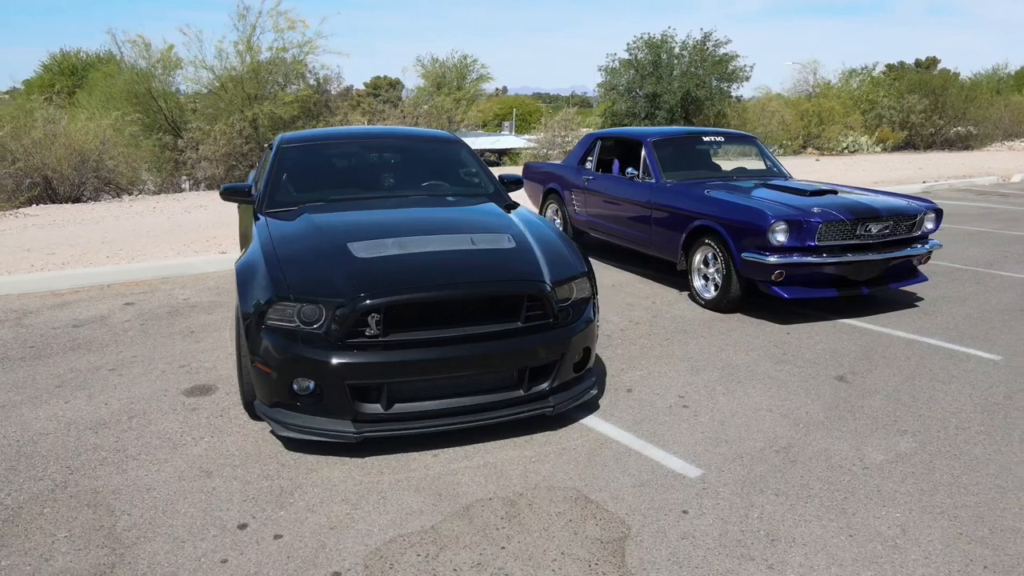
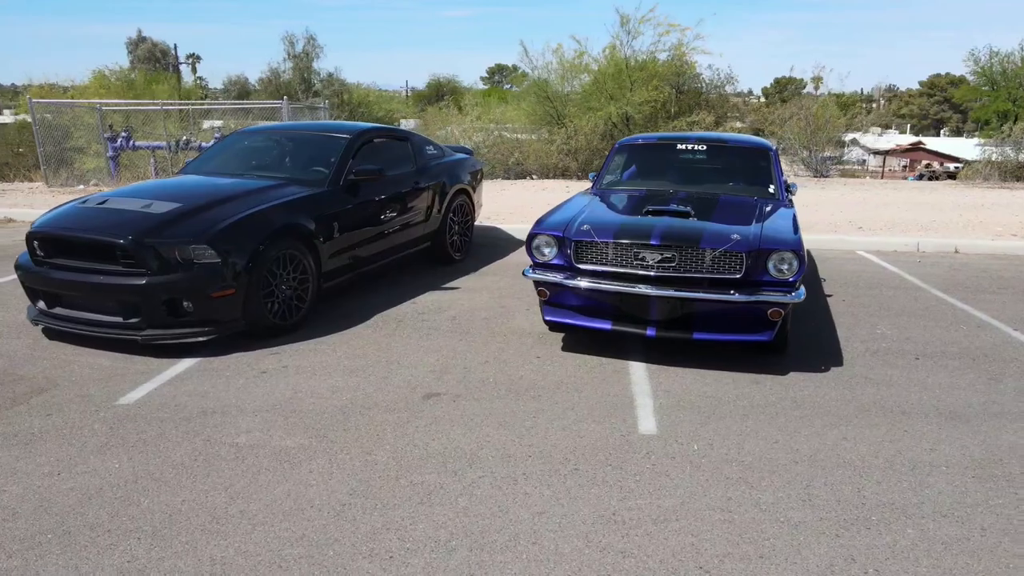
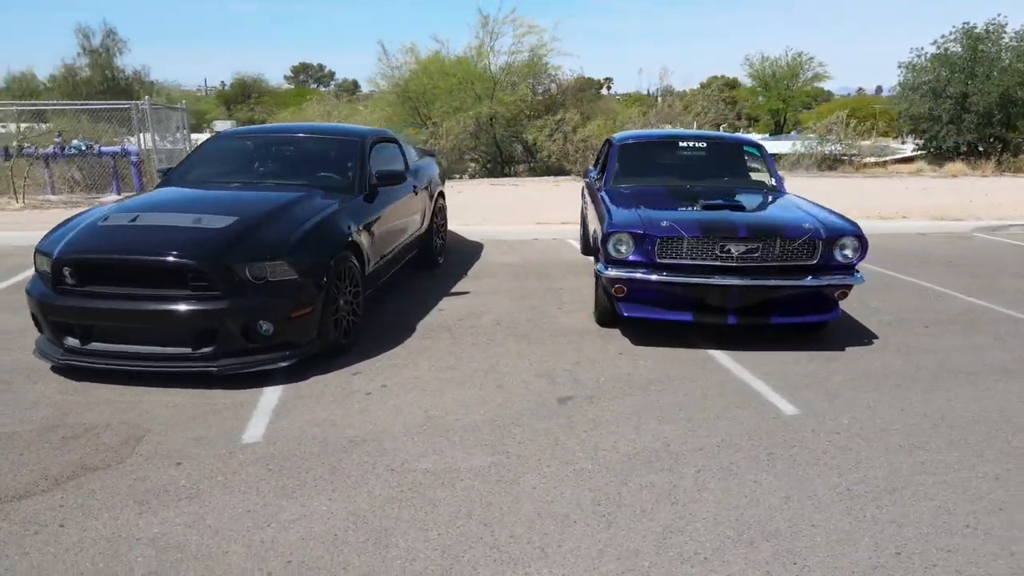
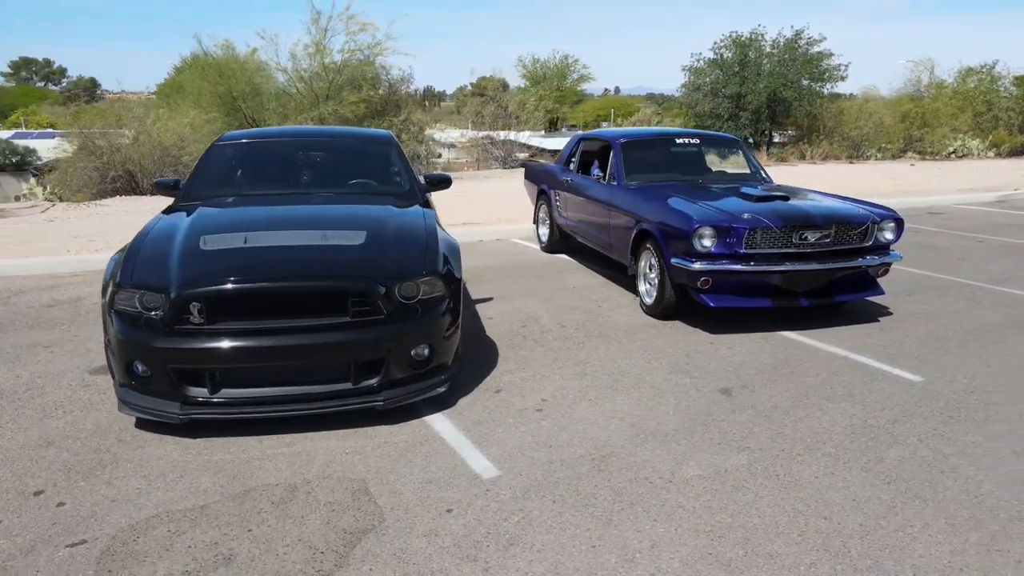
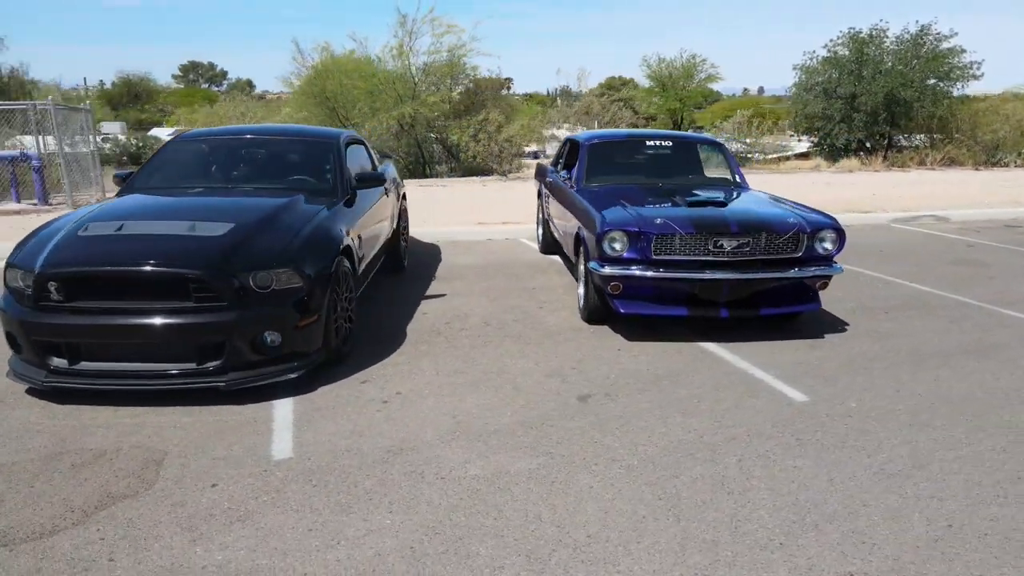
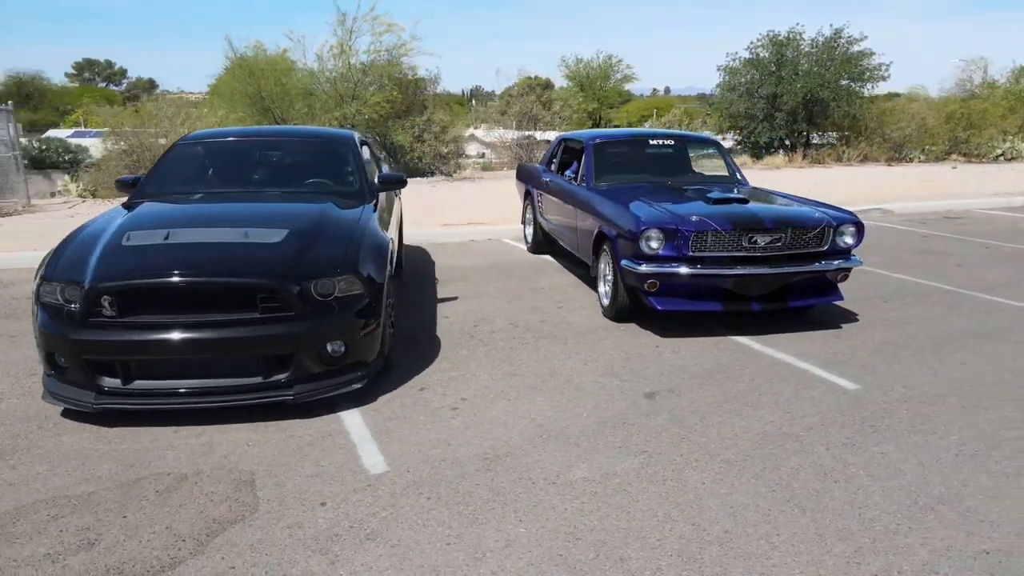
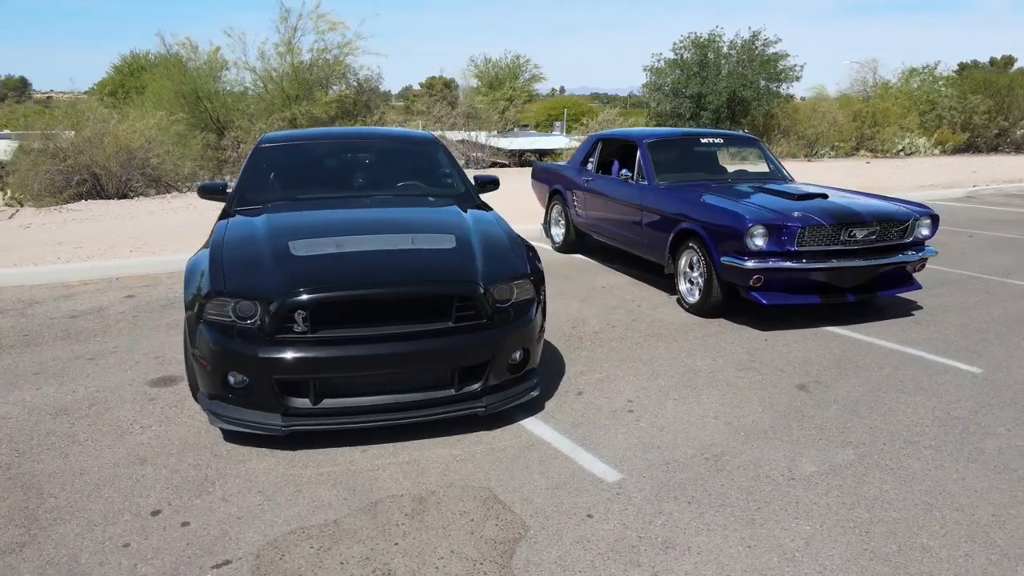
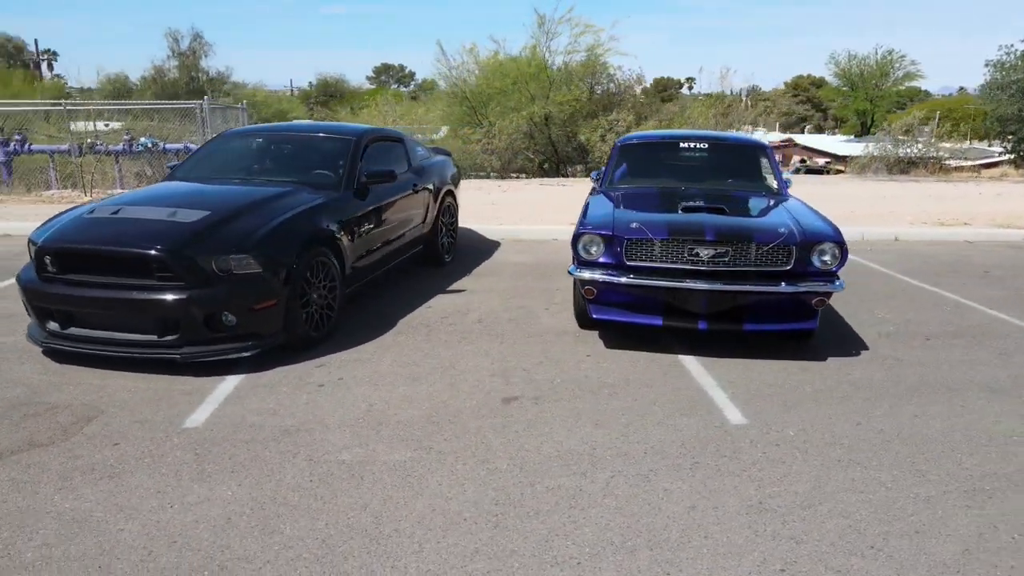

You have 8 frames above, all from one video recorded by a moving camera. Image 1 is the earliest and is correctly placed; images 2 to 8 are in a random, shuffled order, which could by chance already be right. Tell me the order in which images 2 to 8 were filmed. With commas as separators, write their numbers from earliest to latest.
7, 4, 6, 5, 3, 8, 2
